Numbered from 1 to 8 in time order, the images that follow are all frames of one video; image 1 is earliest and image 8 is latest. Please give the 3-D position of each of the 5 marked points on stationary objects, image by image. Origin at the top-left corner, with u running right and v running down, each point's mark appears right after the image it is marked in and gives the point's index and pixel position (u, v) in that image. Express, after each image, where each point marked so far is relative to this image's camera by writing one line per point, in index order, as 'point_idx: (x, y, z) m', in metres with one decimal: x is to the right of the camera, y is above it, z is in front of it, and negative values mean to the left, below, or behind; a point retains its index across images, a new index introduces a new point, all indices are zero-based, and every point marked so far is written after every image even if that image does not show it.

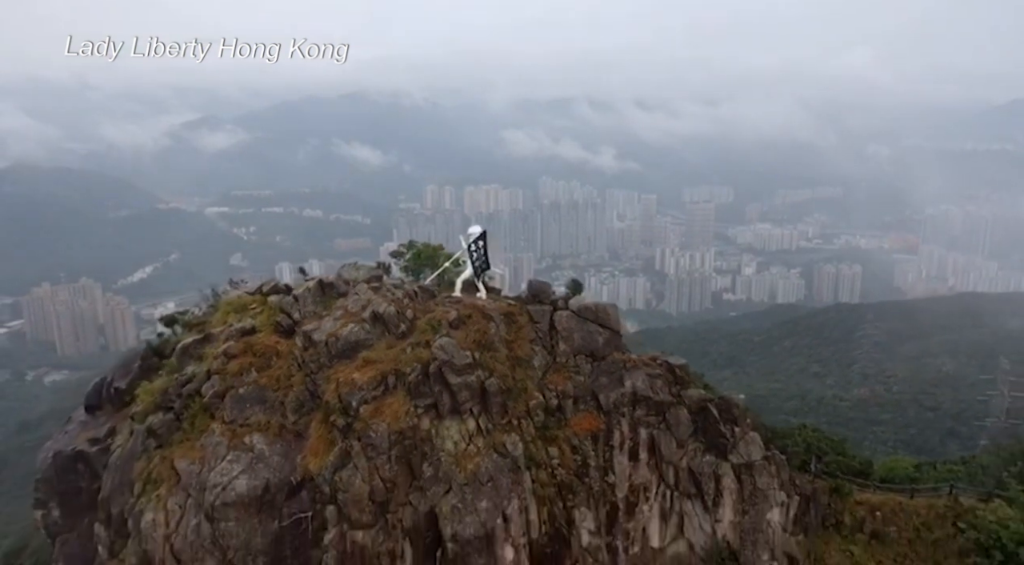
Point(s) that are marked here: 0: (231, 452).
0: (-2.7, -1.6, +7.0) m
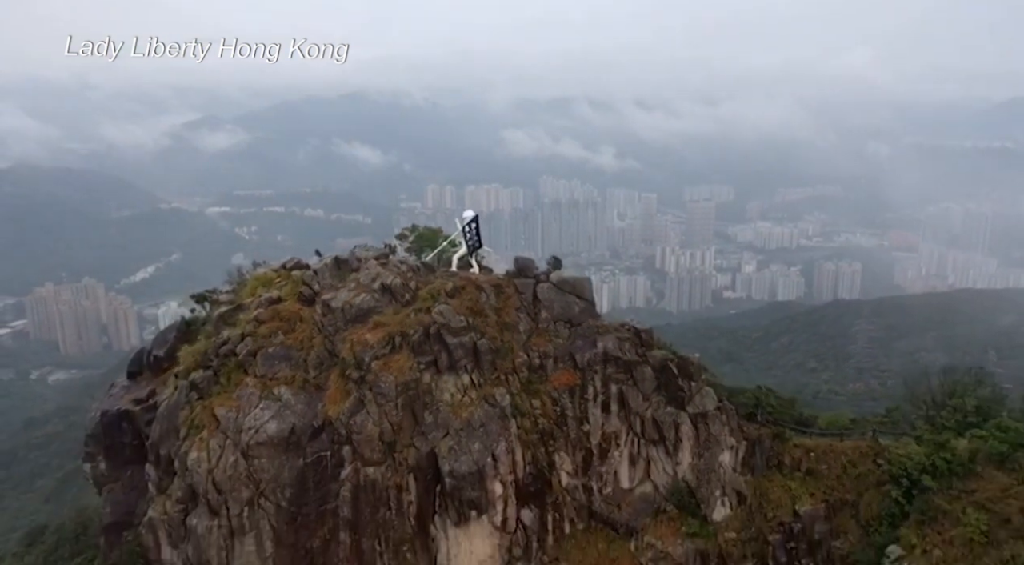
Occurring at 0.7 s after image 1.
0: (-2.8, -1.3, +8.2) m
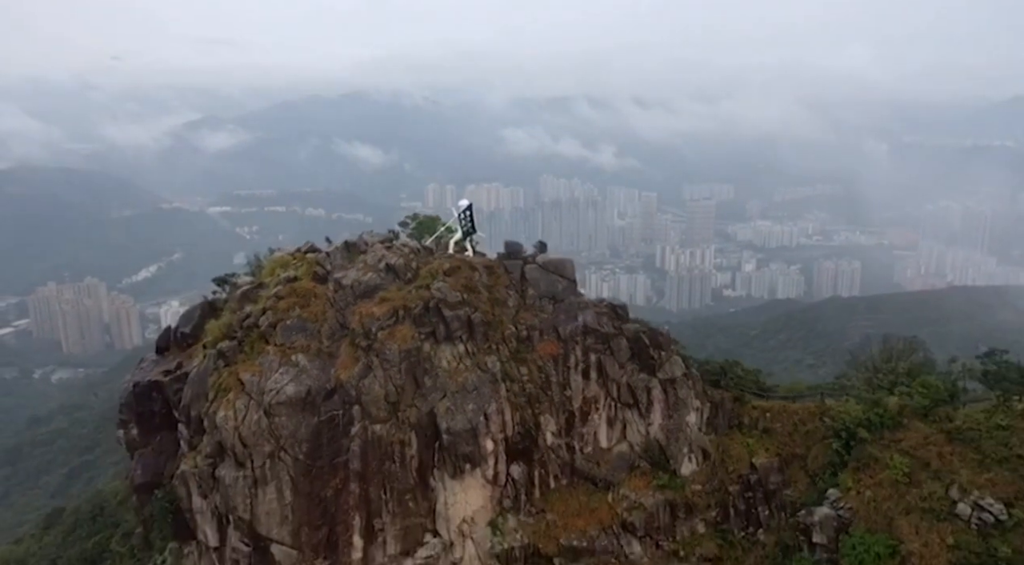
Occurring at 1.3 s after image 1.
0: (-2.9, -1.0, +9.3) m
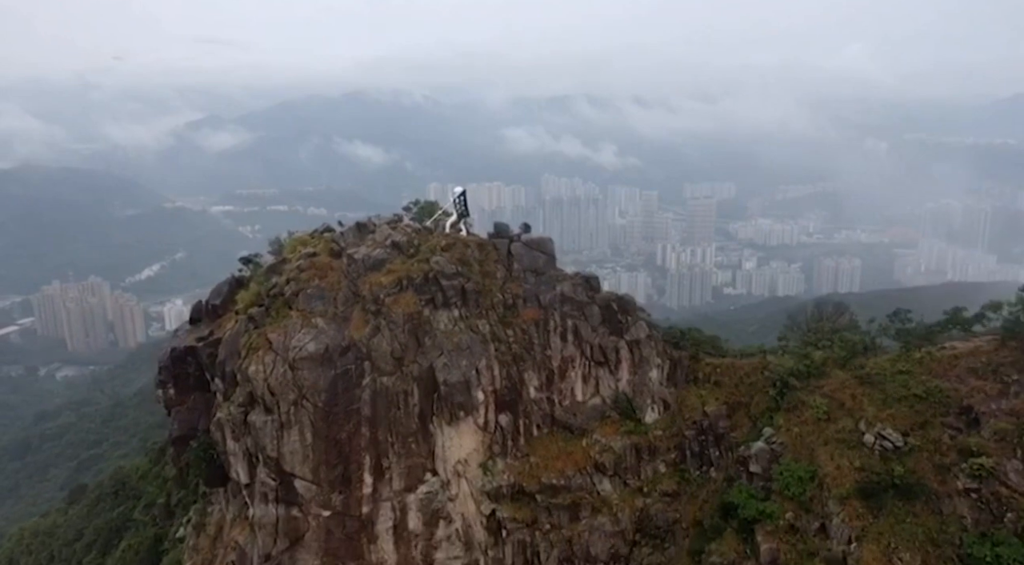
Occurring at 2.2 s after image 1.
0: (-3.1, -0.7, +11.0) m
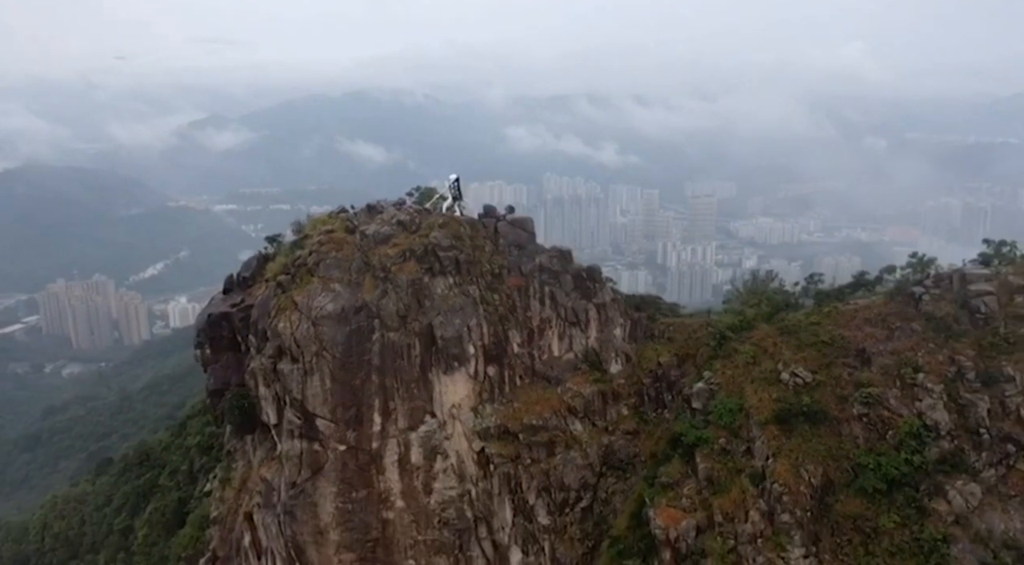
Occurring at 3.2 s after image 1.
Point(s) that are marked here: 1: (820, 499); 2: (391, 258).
0: (-3.4, -0.1, +13.1) m
1: (+4.7, -3.3, +11.0) m
2: (-2.3, +0.5, +13.6) m
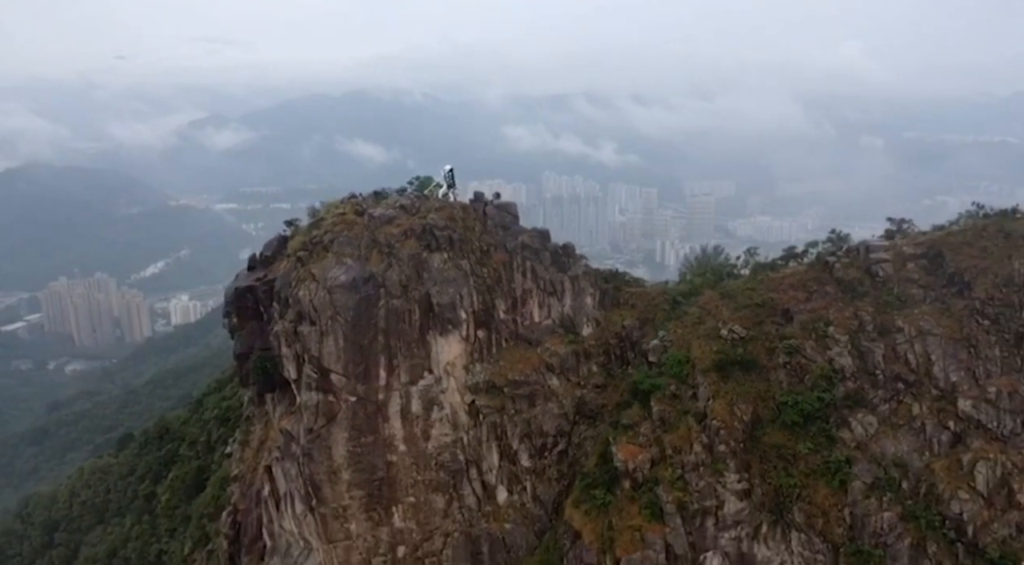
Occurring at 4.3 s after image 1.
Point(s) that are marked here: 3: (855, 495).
0: (-3.7, +0.4, +15.4) m
1: (+4.4, -2.7, +13.2) m
2: (-2.6, +1.0, +15.9) m
3: (+5.9, -3.6, +12.3) m
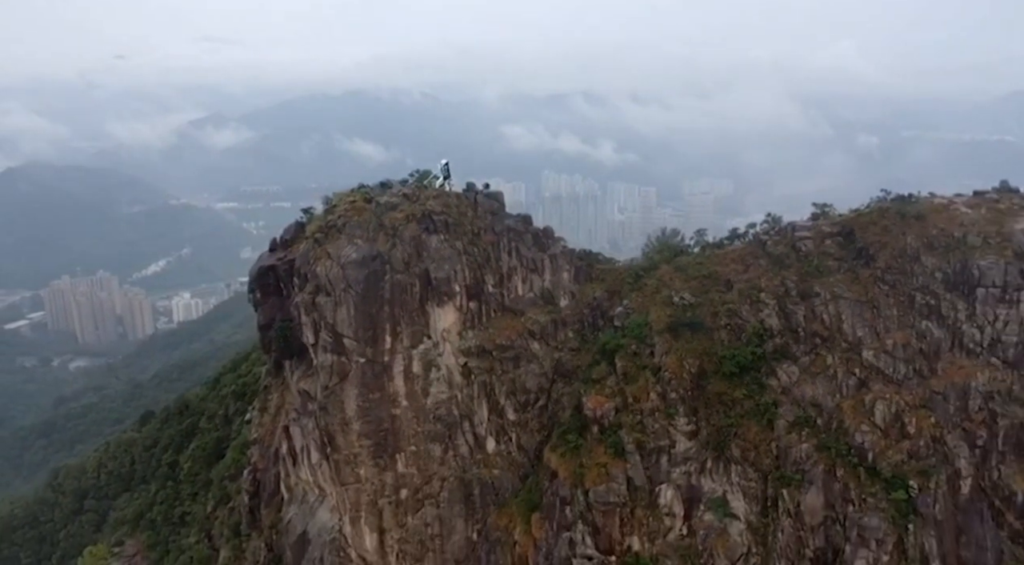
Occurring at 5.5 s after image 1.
0: (-4.0, +1.0, +18.0) m
1: (+4.0, -2.2, +15.8) m
2: (-2.9, +1.5, +18.5) m
3: (+5.5, -3.1, +14.9) m
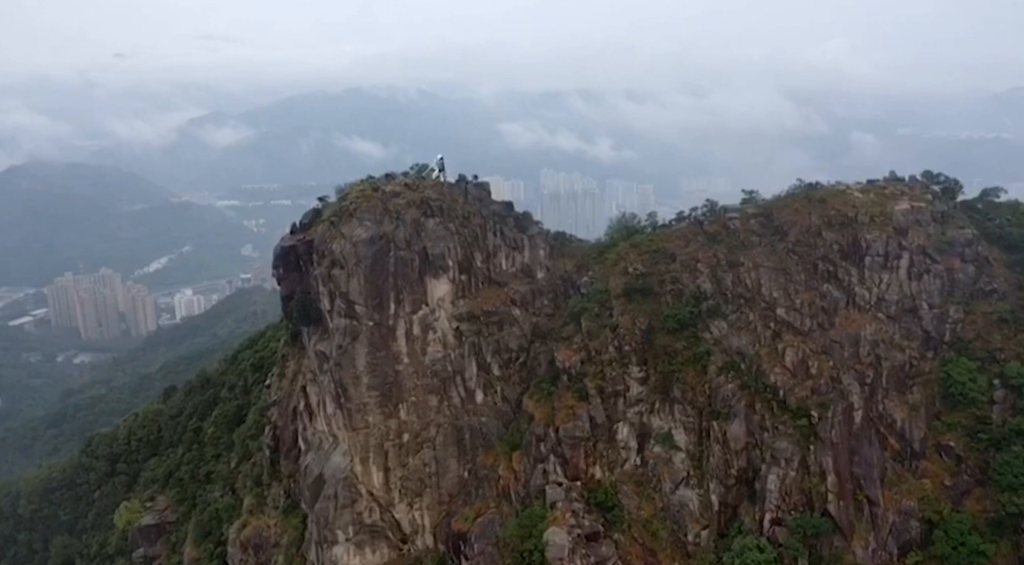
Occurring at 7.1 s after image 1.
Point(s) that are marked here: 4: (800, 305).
0: (-4.5, +1.7, +21.4) m
1: (+3.6, -1.4, +19.2) m
2: (-3.3, +2.3, +21.9) m
3: (+5.1, -2.3, +18.3) m
4: (+7.7, -0.6, +19.0) m
